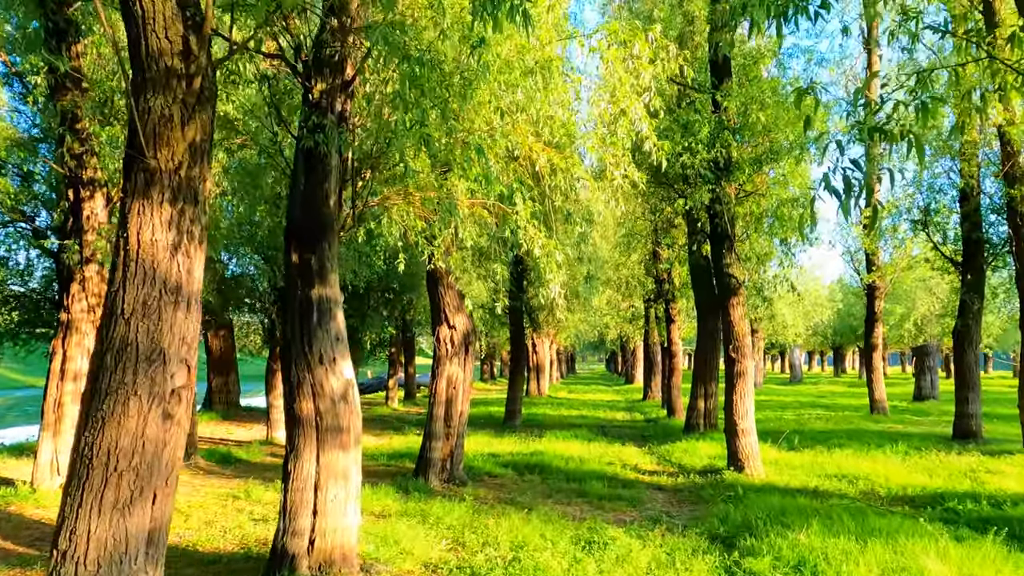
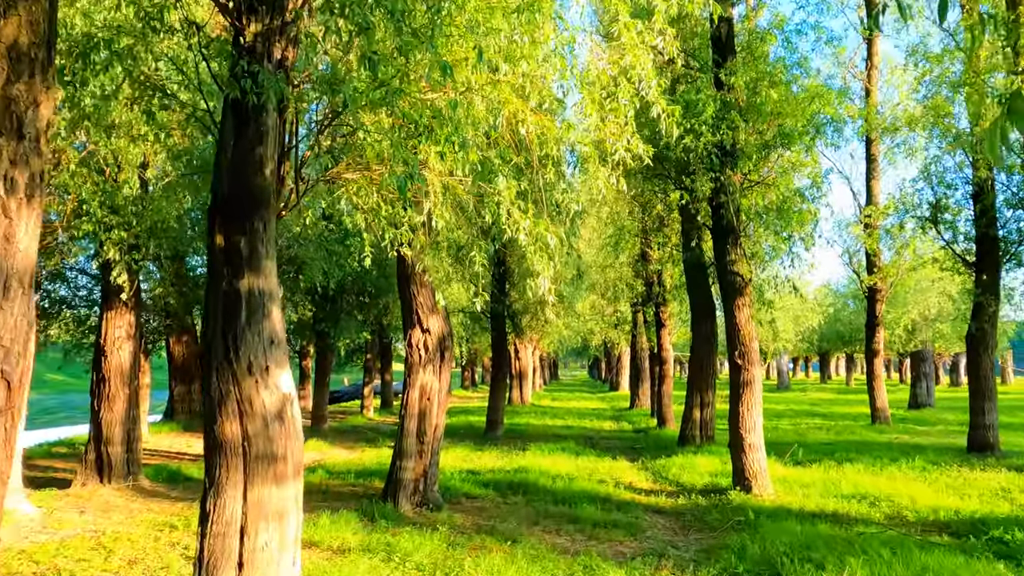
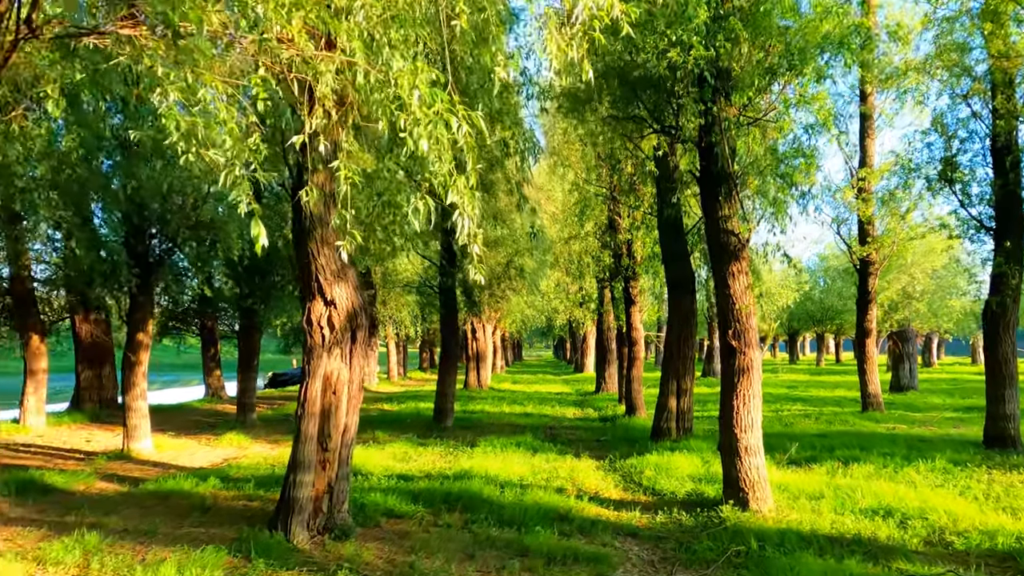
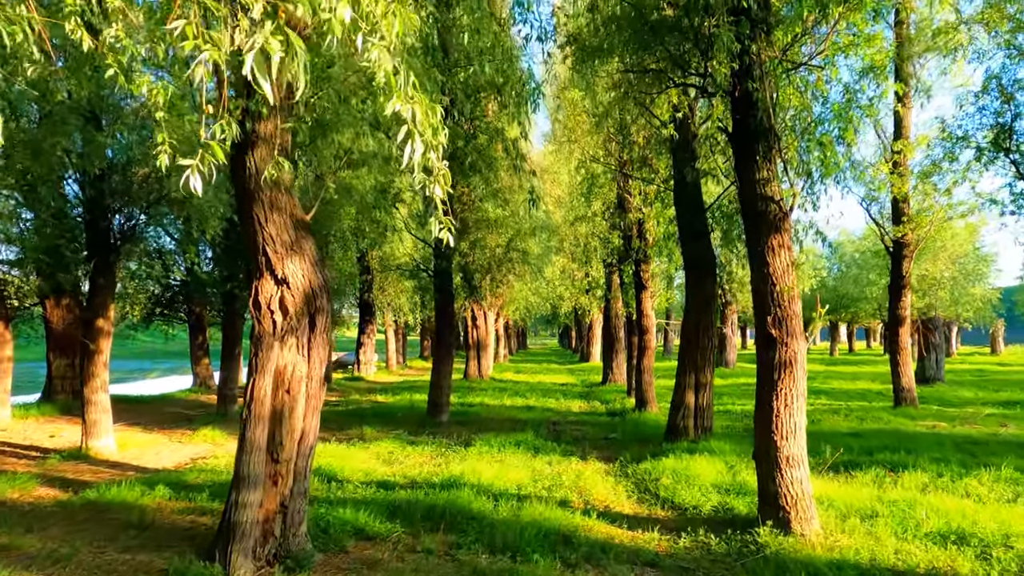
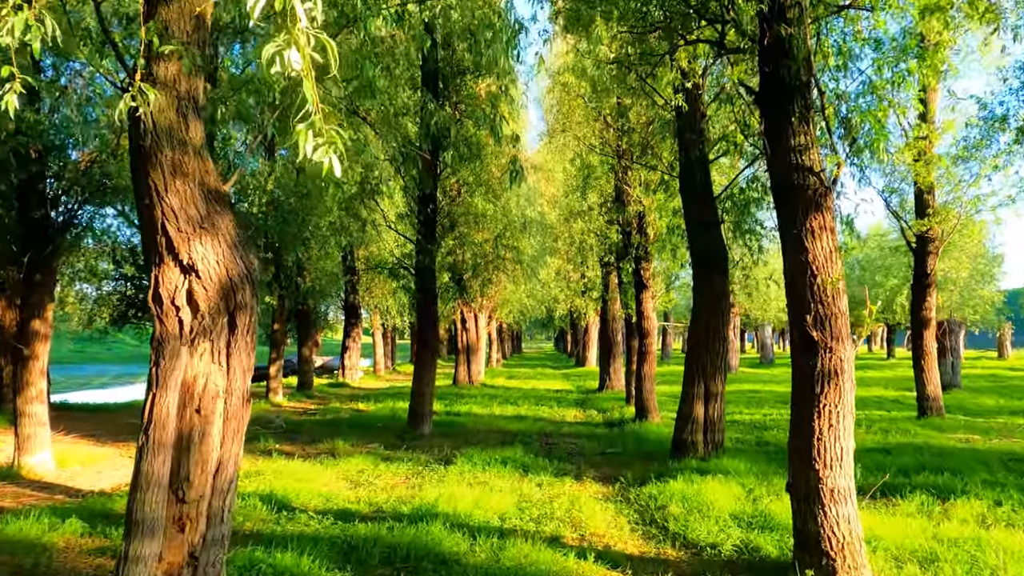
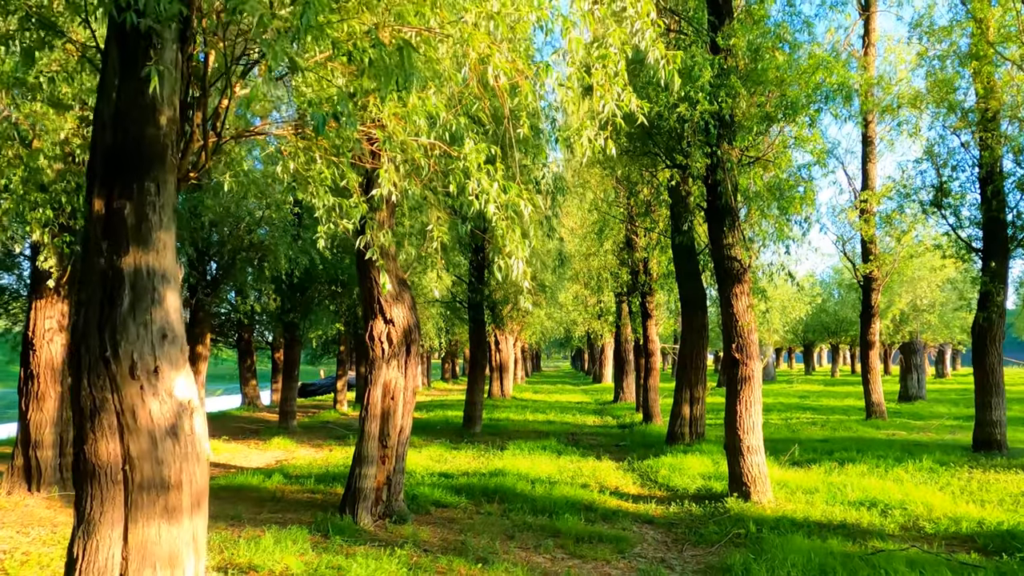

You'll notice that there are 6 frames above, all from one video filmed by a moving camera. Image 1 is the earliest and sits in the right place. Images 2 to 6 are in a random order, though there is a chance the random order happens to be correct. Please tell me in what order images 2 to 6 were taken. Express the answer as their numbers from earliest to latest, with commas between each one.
2, 6, 3, 4, 5
